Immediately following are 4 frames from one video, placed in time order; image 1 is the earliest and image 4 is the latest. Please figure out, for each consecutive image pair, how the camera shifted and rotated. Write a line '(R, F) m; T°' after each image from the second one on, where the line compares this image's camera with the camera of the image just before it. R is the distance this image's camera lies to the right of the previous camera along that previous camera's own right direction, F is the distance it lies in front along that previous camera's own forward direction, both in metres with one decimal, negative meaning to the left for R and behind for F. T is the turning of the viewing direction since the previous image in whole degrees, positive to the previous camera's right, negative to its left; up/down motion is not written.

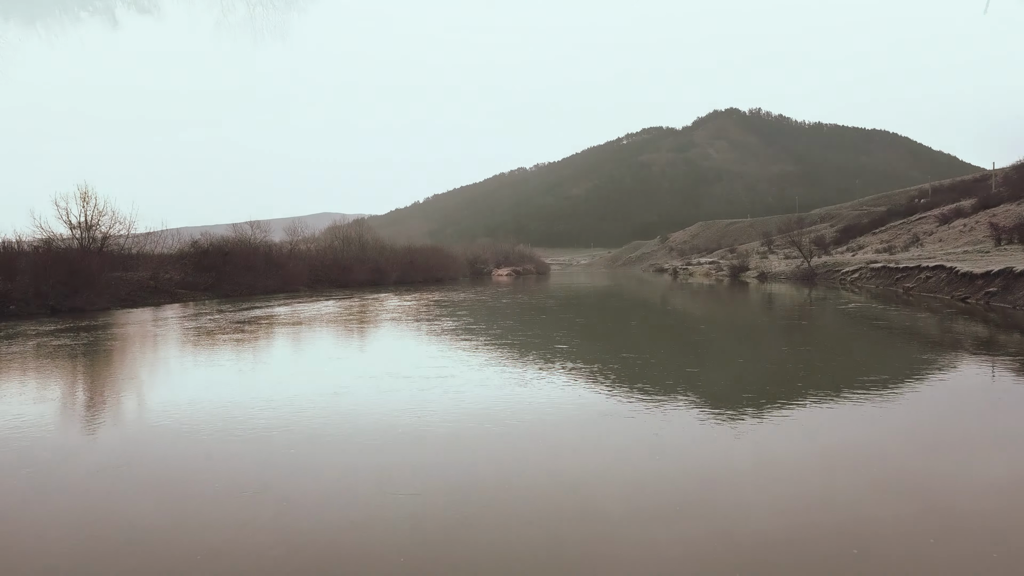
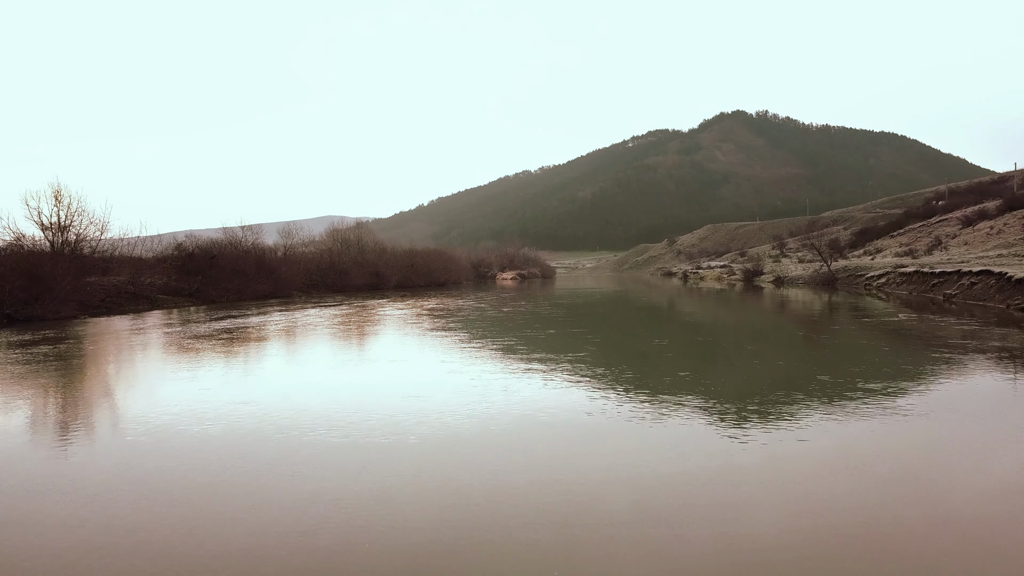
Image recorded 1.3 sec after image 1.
(0.0, +0.8) m; -1°
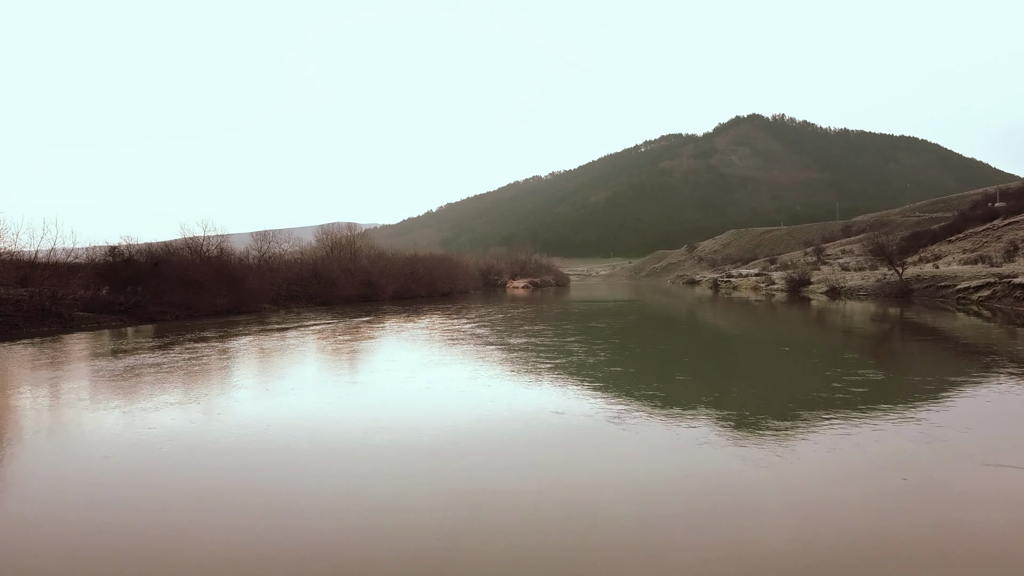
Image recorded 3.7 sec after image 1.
(-0.1, +2.4) m; -1°
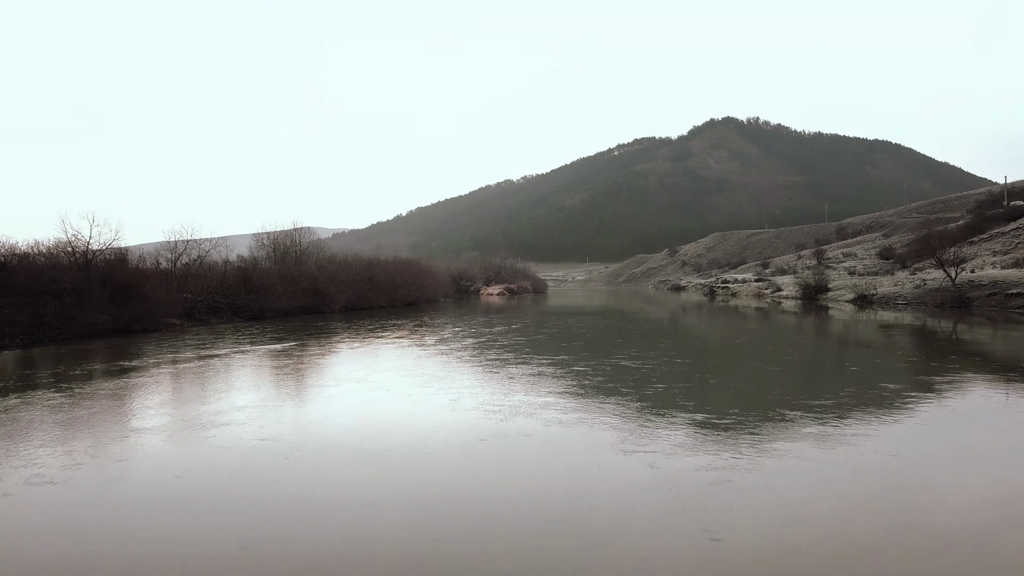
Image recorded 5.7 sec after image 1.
(0.0, +2.8) m; +3°
